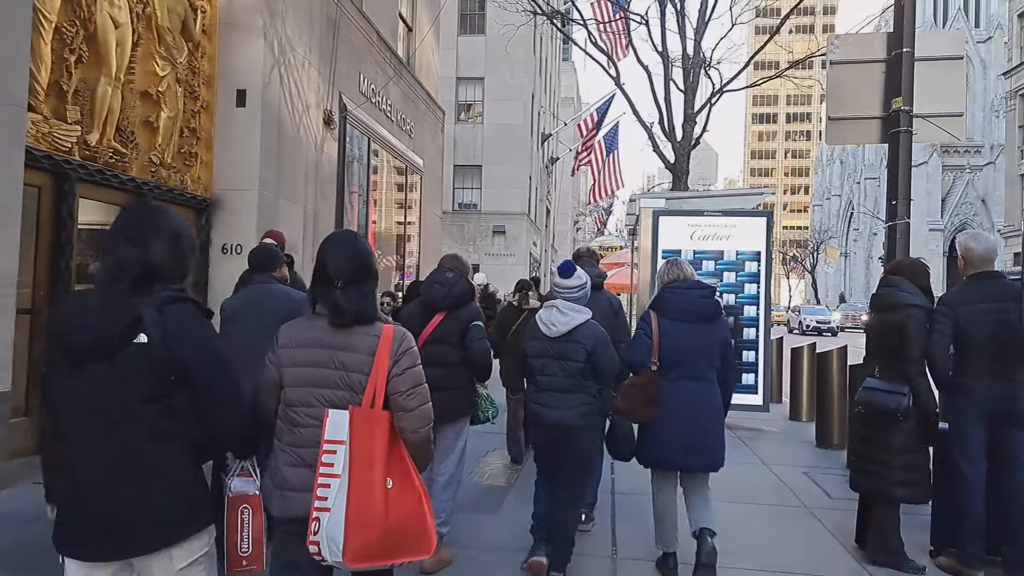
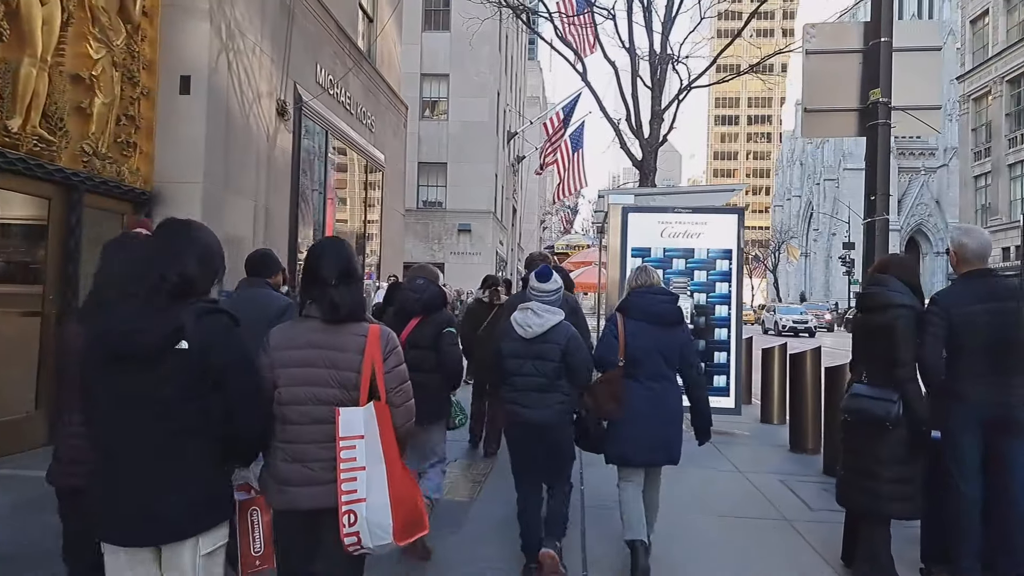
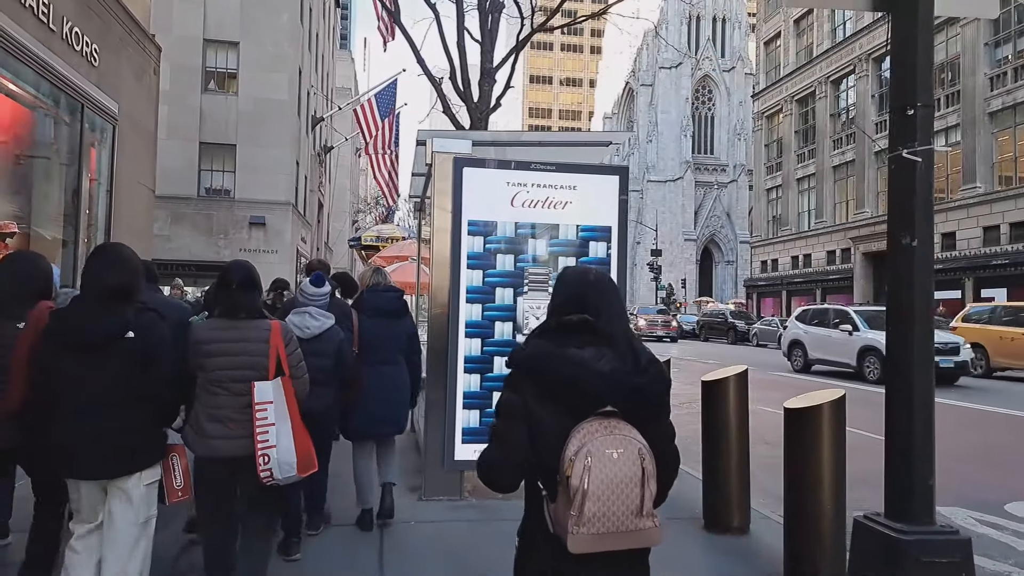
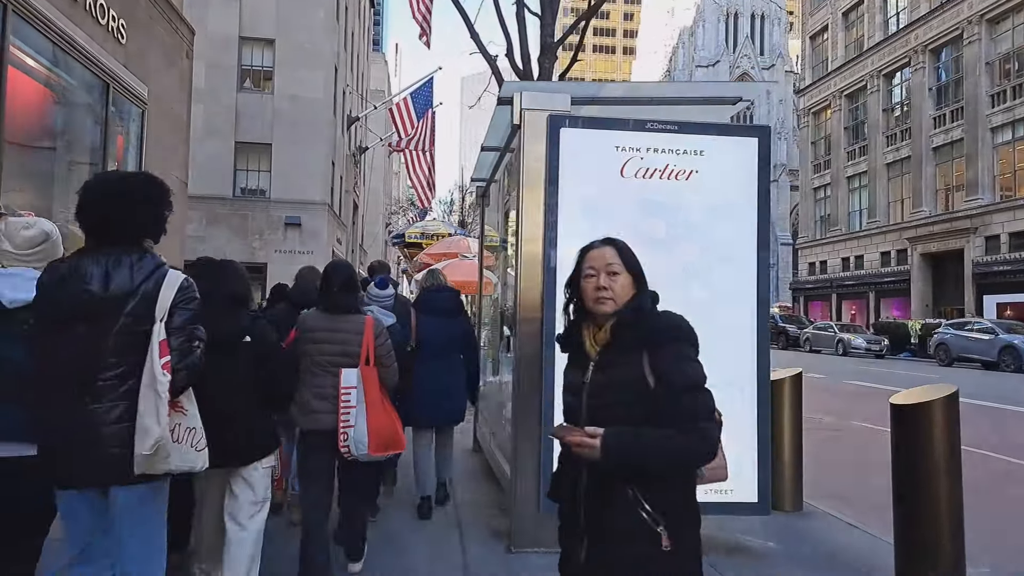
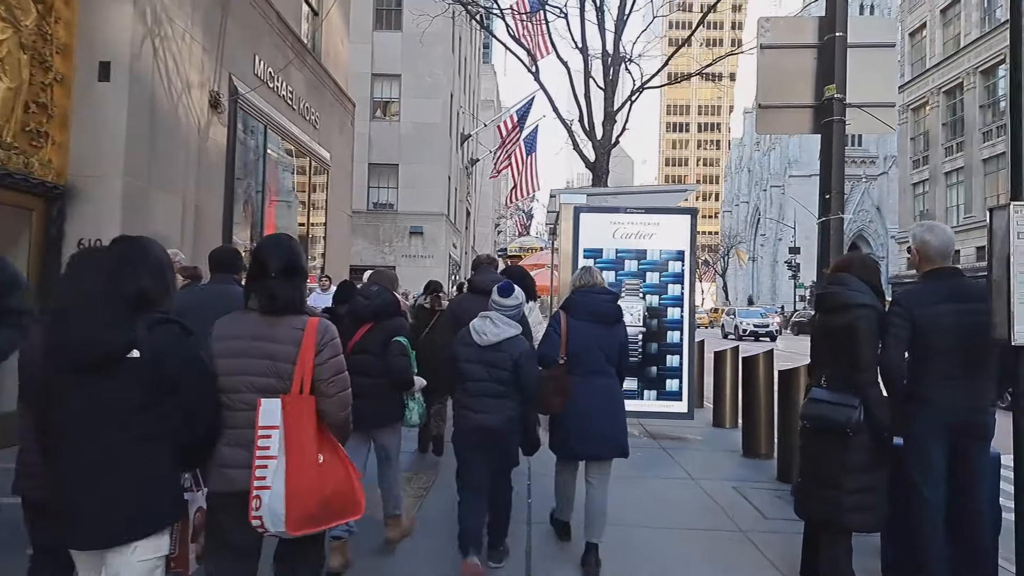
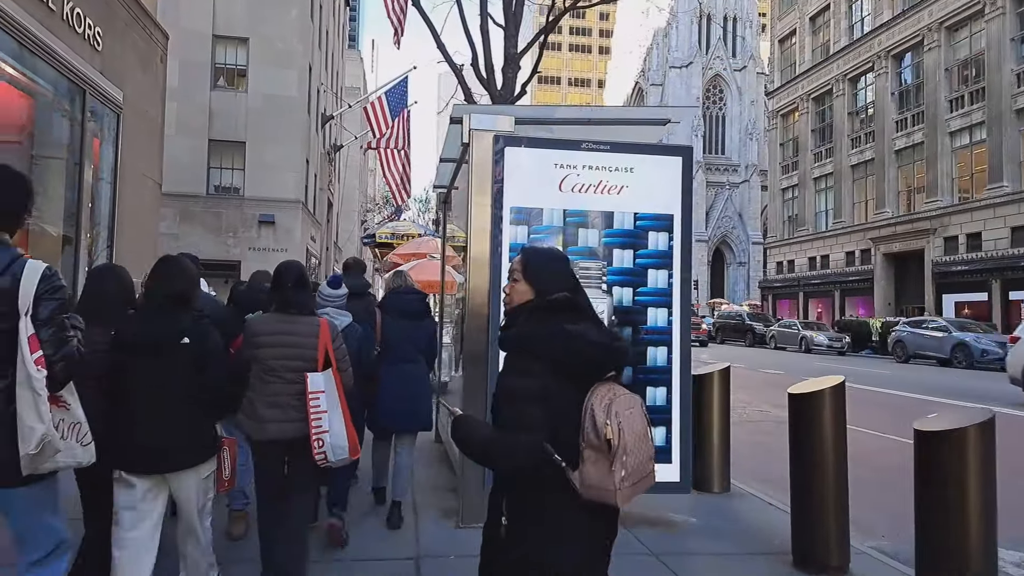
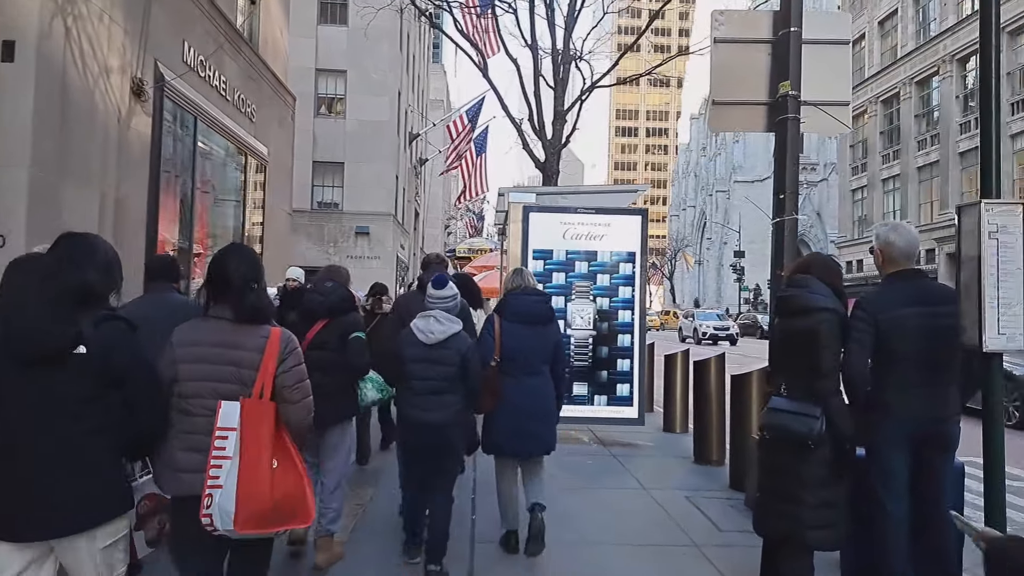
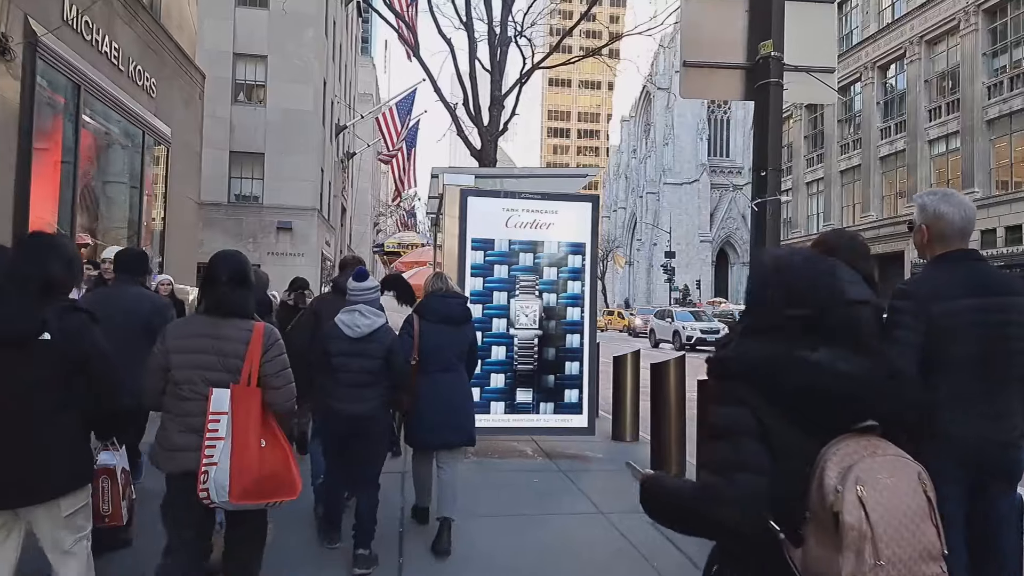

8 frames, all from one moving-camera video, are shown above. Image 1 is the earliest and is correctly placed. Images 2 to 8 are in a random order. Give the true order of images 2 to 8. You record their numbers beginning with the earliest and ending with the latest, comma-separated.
2, 5, 7, 8, 3, 6, 4
